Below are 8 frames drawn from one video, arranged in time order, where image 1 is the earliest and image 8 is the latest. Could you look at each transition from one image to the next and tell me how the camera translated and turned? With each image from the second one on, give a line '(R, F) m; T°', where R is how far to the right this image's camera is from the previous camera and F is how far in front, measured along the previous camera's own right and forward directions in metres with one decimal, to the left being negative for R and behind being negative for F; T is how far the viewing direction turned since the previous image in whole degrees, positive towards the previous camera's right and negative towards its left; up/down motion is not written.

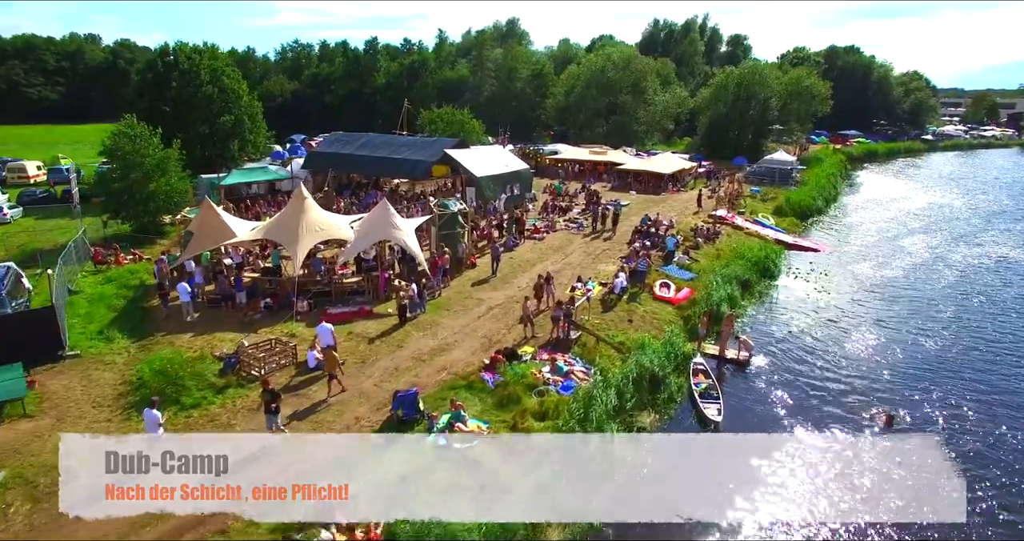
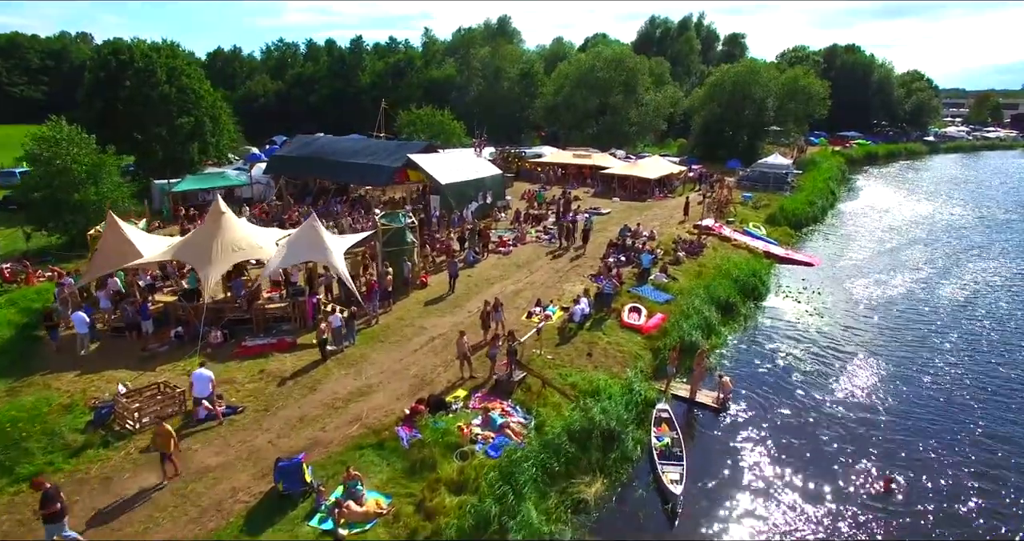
(+2.0, +2.8) m; 0°
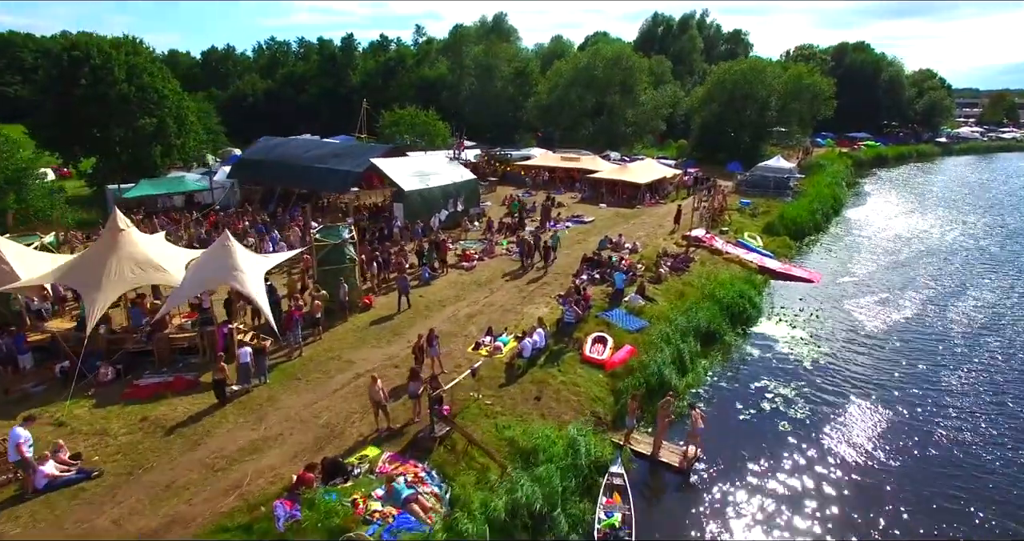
(+2.1, +2.9) m; -1°
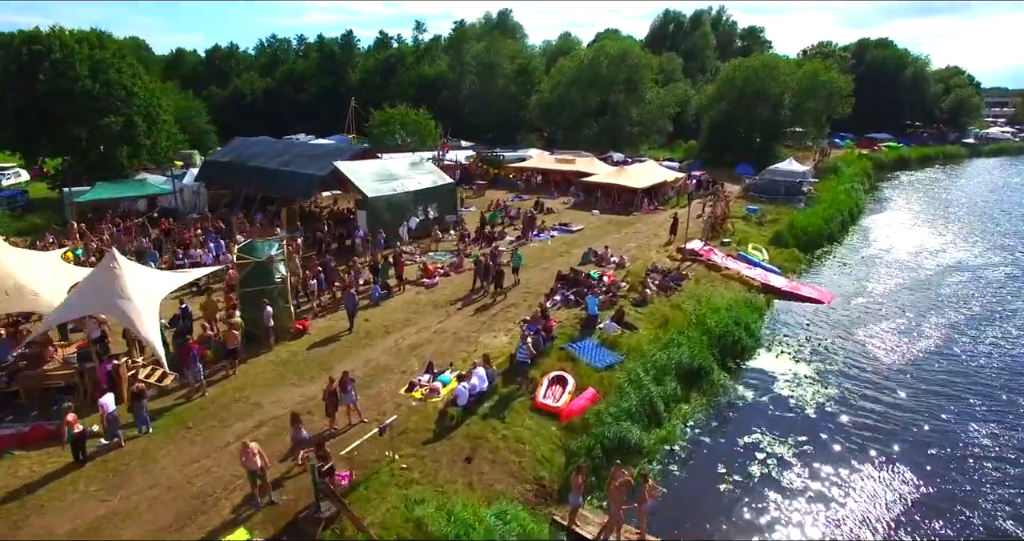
(+2.1, +3.1) m; -2°
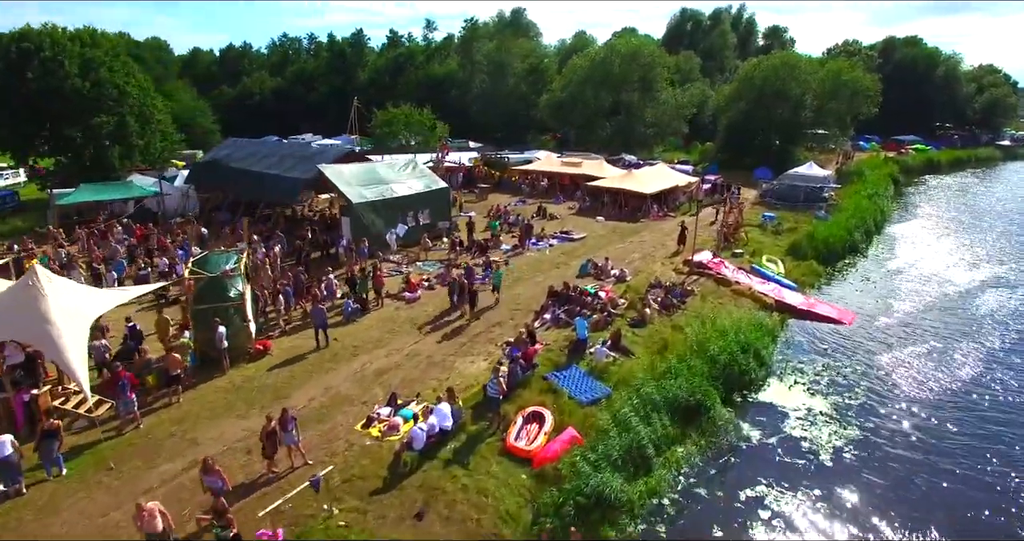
(+1.2, +1.9) m; -2°
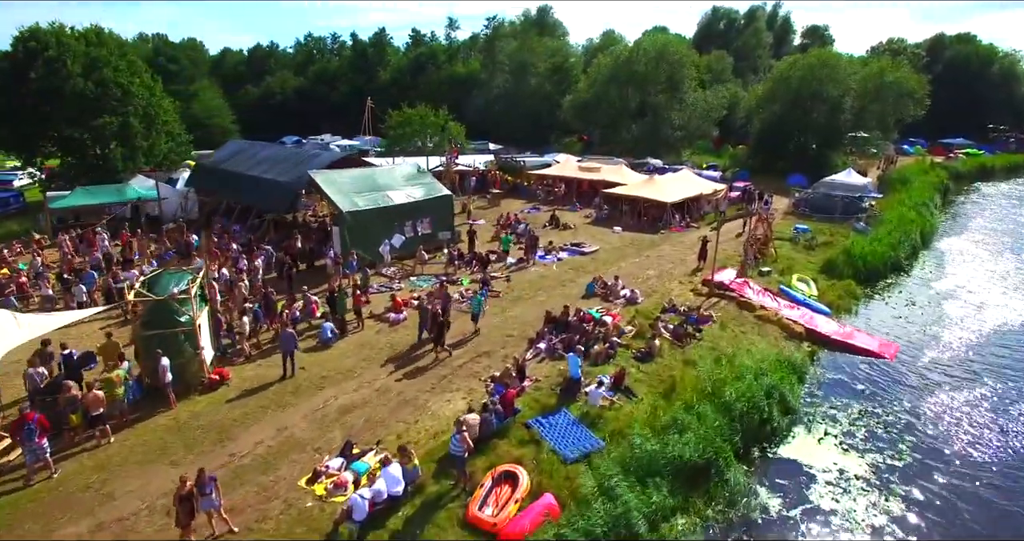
(+1.2, +2.3) m; -3°
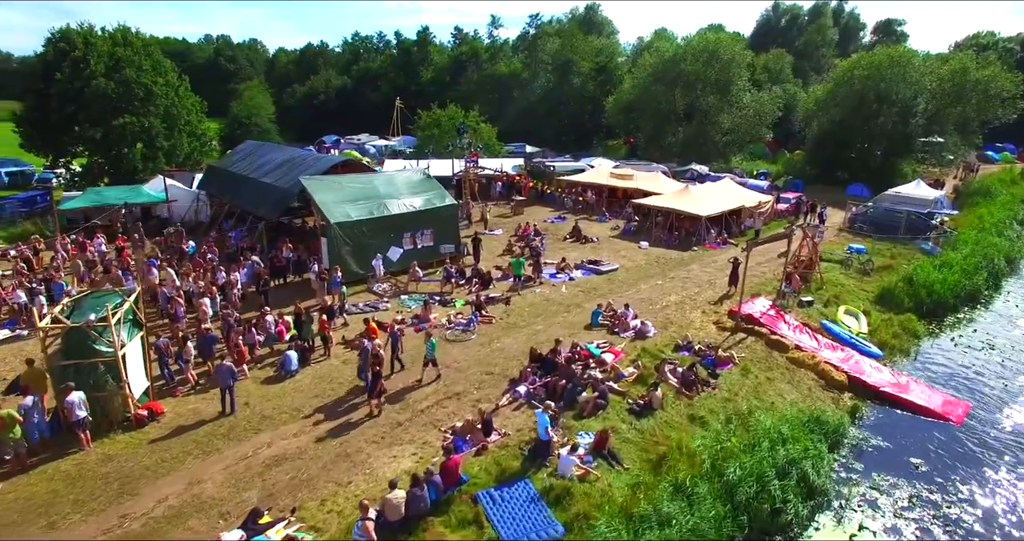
(+2.1, +2.6) m; -5°
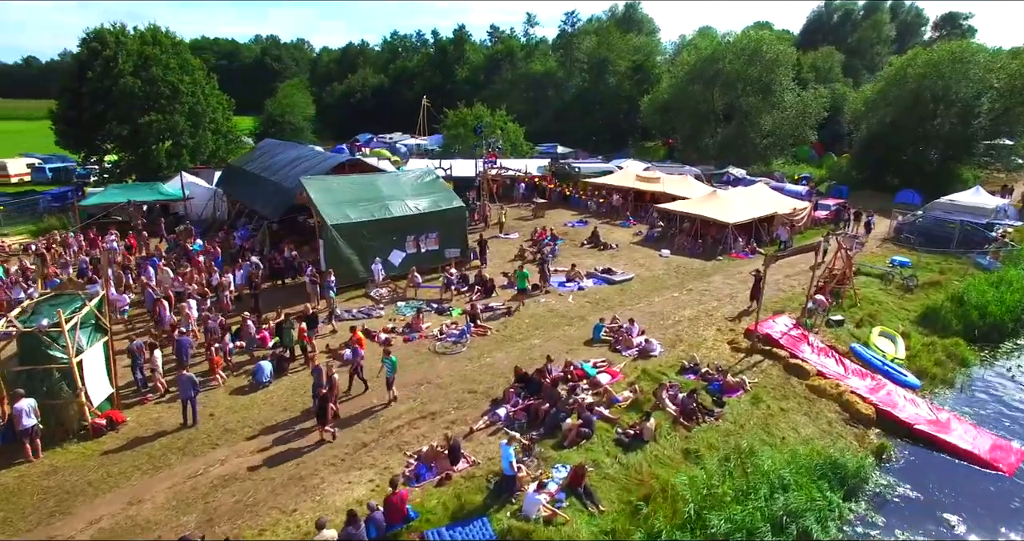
(+1.5, +1.3) m; -4°
